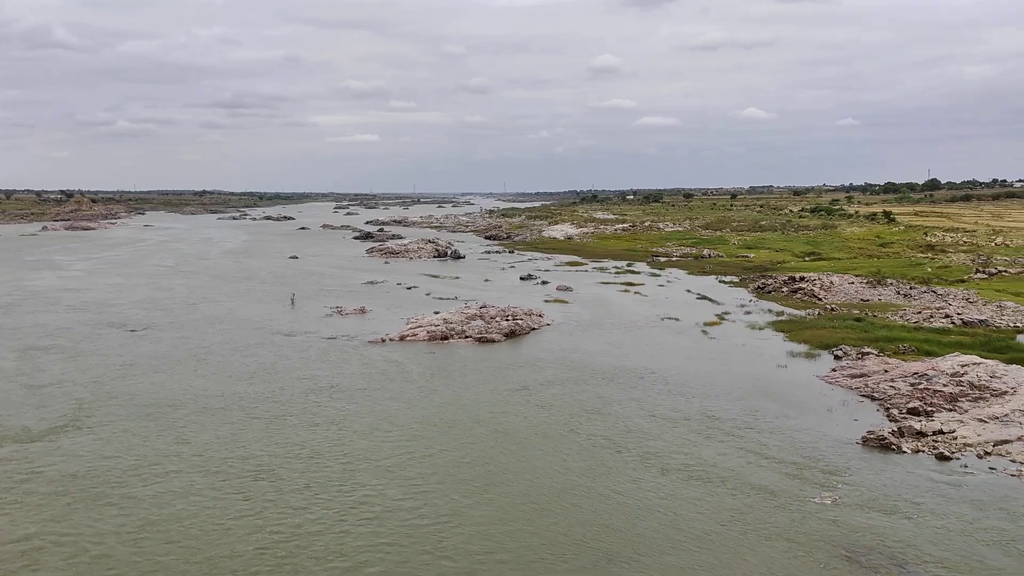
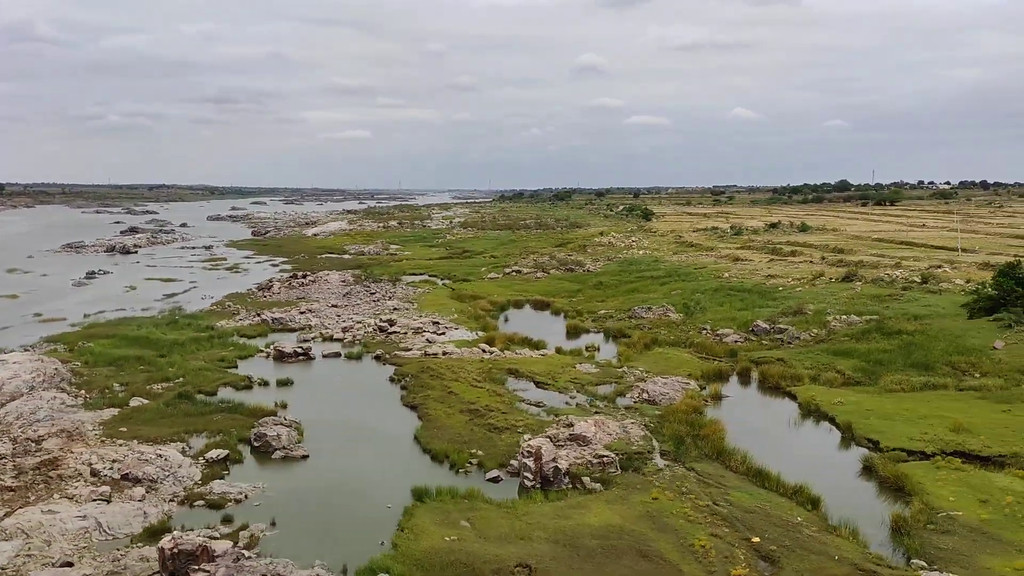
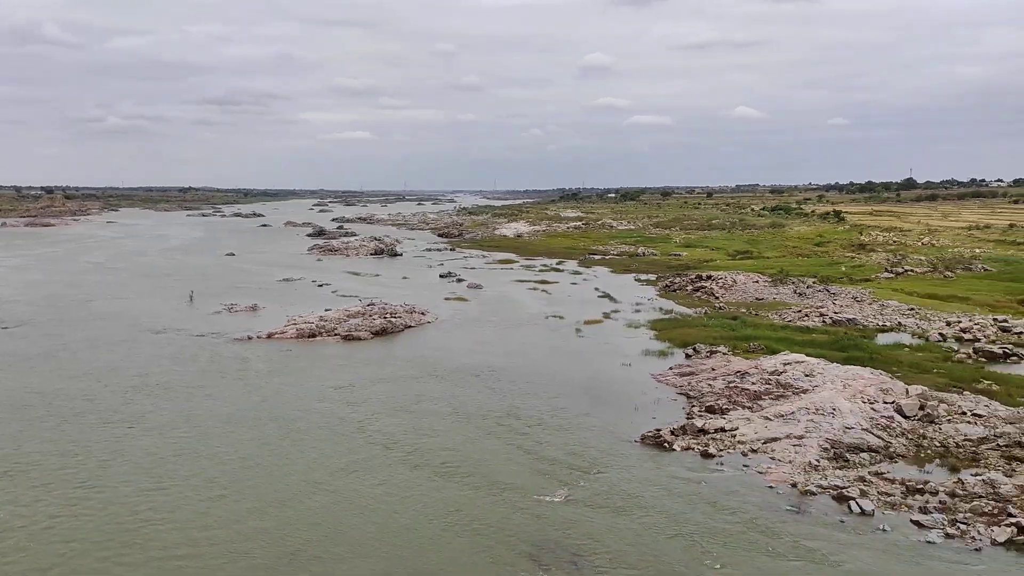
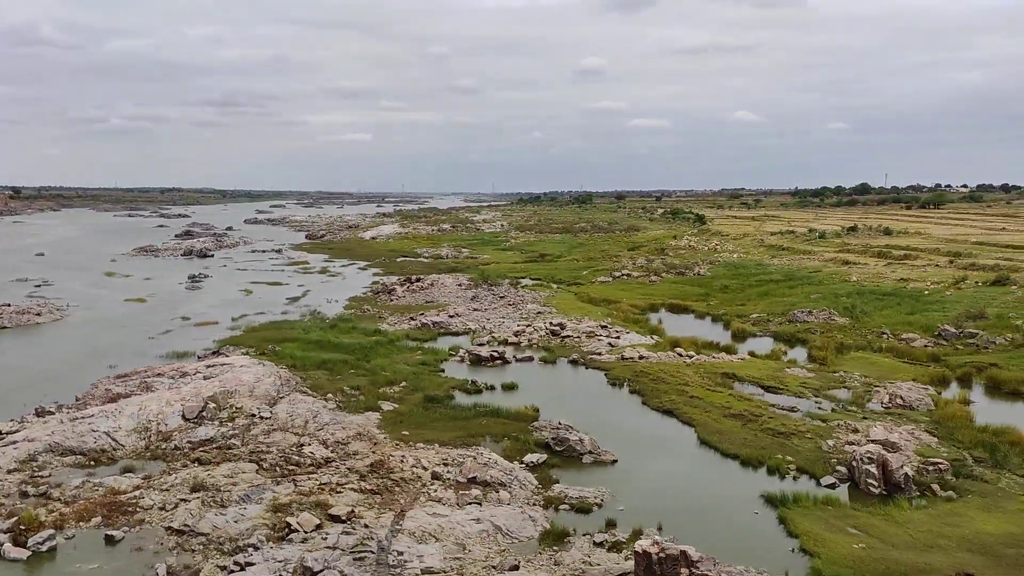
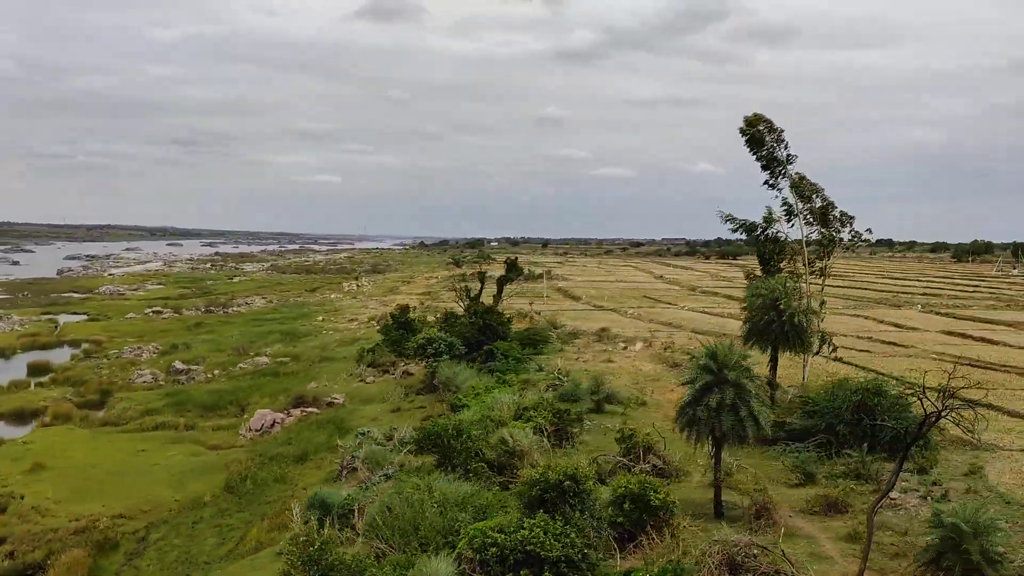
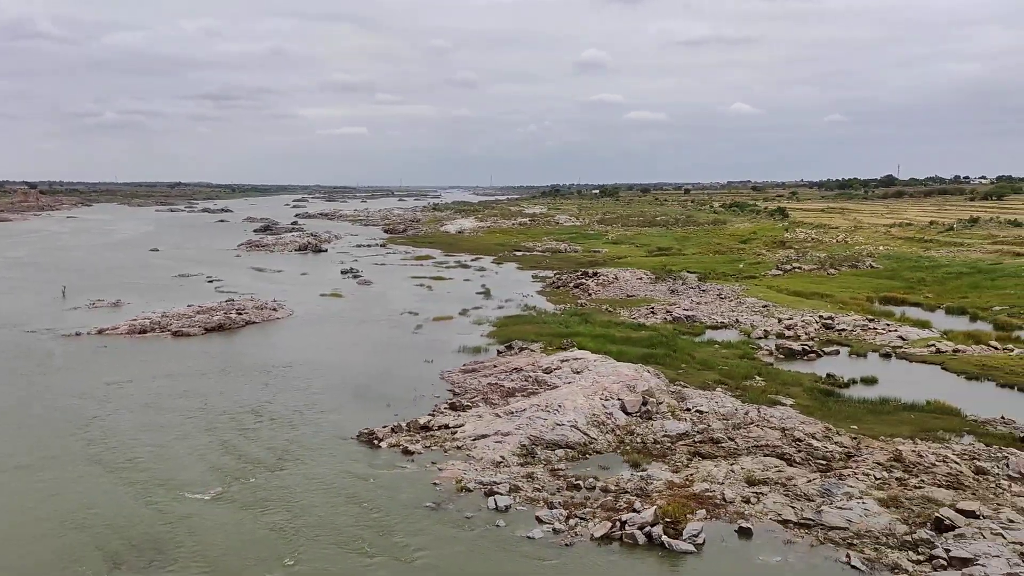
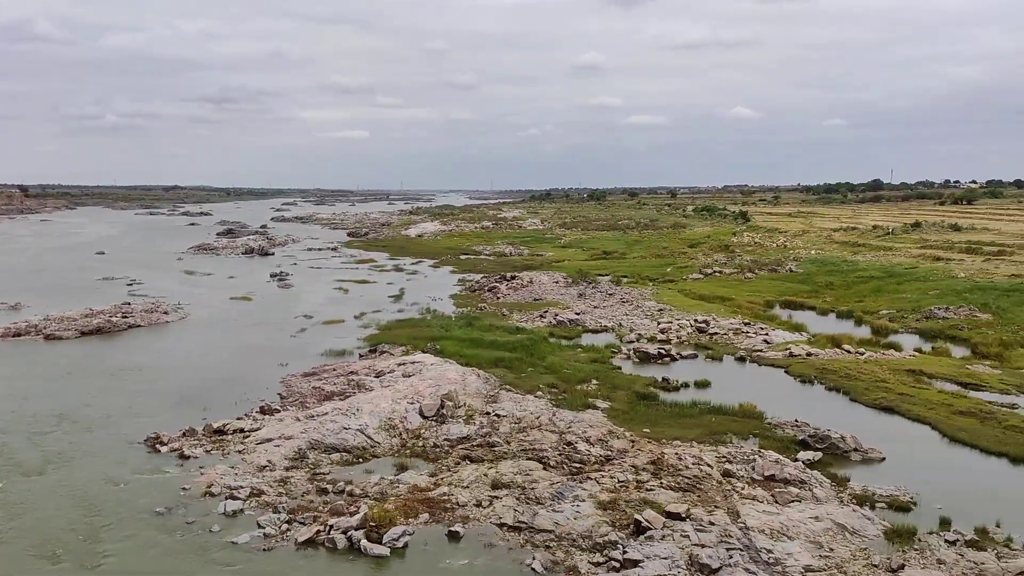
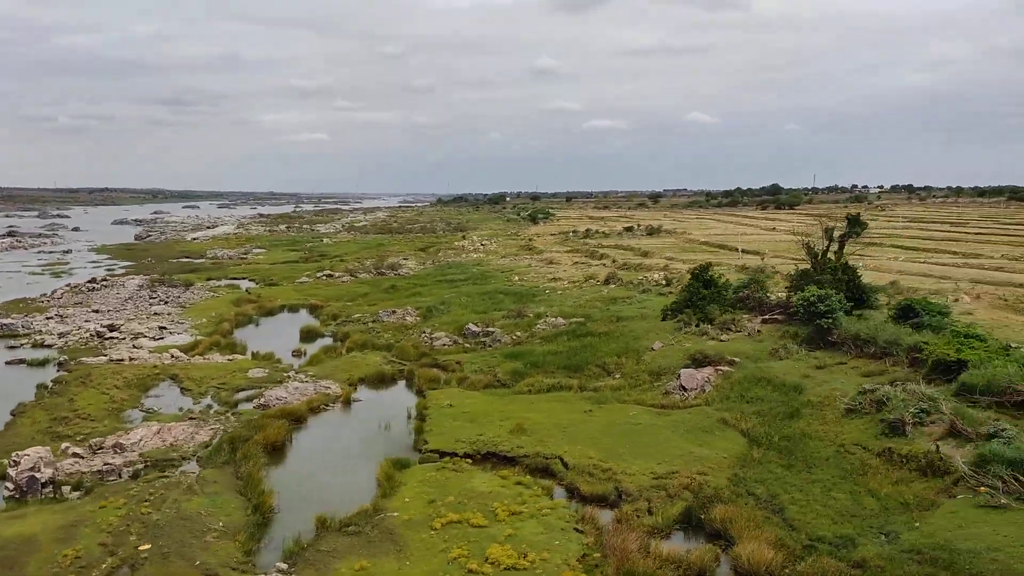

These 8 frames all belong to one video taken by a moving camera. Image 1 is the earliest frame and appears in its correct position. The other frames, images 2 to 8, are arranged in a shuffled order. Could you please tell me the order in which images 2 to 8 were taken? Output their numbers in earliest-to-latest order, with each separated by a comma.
3, 6, 7, 4, 2, 8, 5
